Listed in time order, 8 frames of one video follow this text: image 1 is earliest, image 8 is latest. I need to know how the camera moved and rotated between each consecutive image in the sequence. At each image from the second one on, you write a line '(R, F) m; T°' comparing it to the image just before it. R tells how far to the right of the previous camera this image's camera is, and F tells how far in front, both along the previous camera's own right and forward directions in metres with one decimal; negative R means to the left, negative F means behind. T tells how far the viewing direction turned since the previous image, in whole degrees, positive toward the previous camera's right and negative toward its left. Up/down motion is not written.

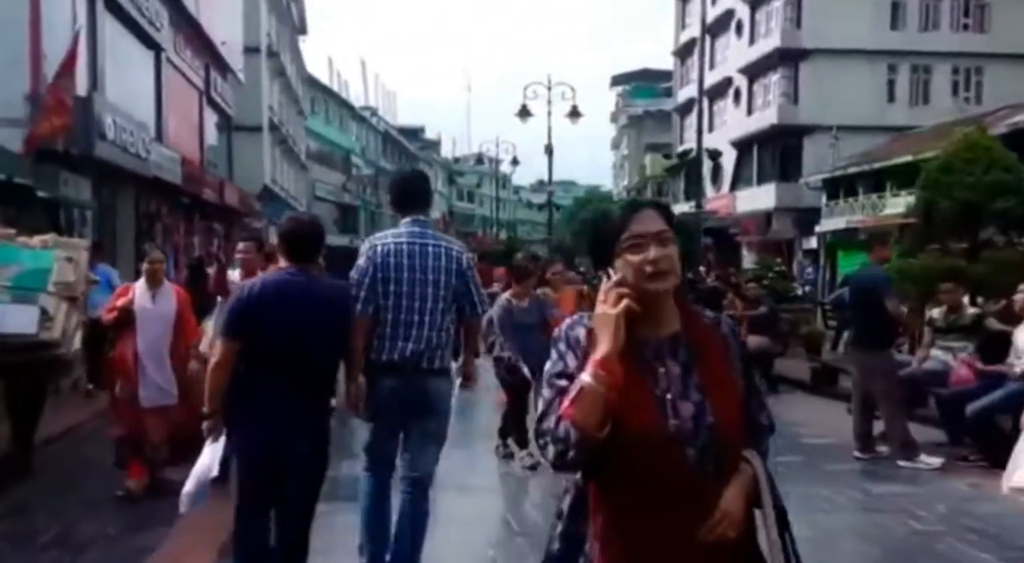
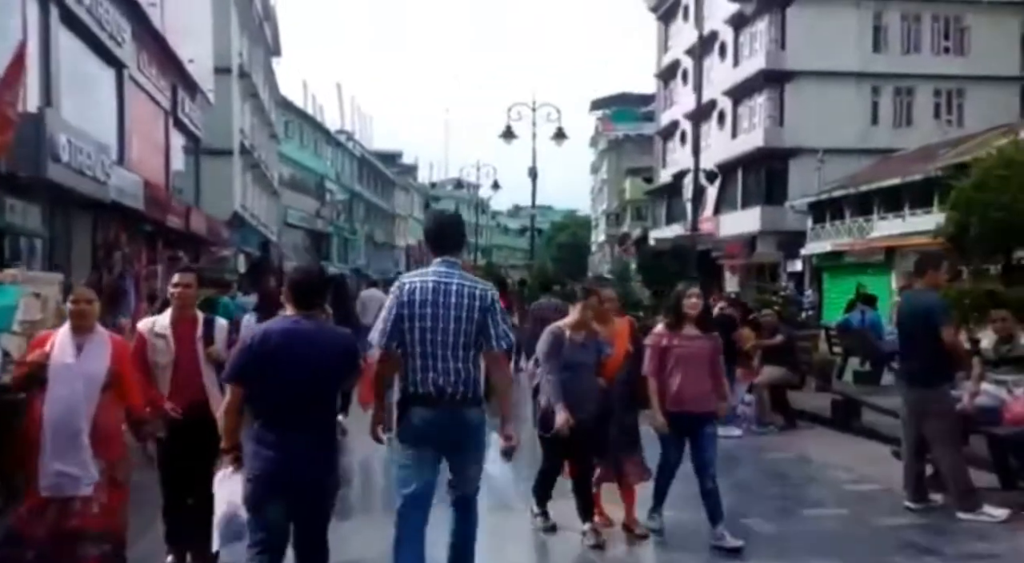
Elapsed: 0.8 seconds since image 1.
(-0.2, +1.3) m; +1°
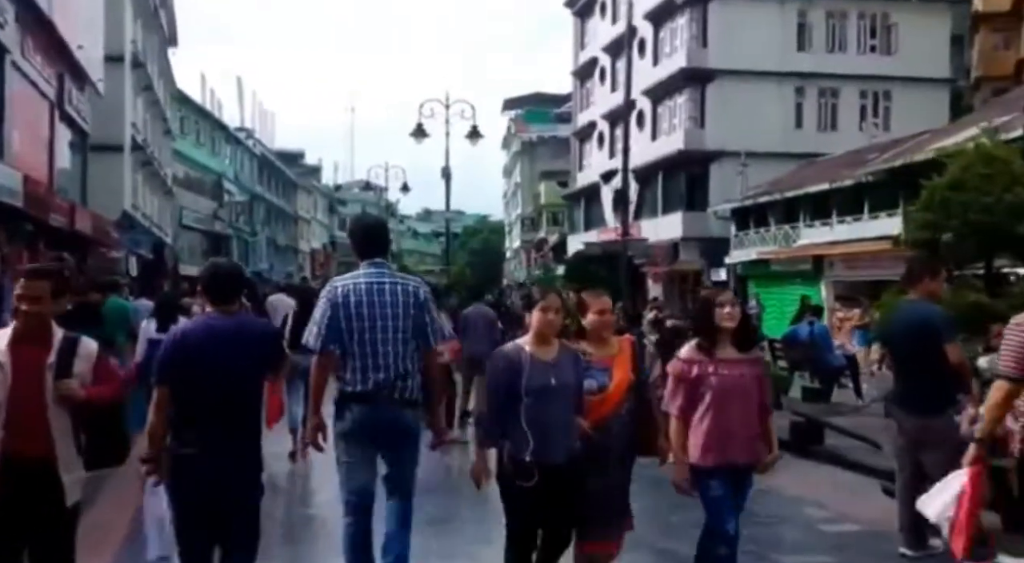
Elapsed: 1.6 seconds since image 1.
(-0.4, +1.7) m; +5°
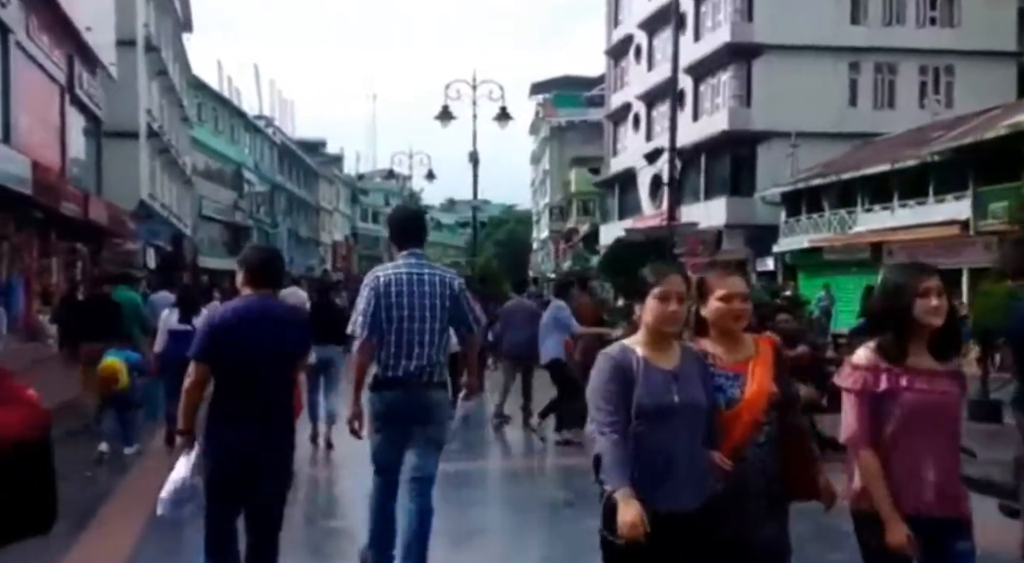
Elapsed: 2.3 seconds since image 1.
(-0.3, +1.3) m; -1°
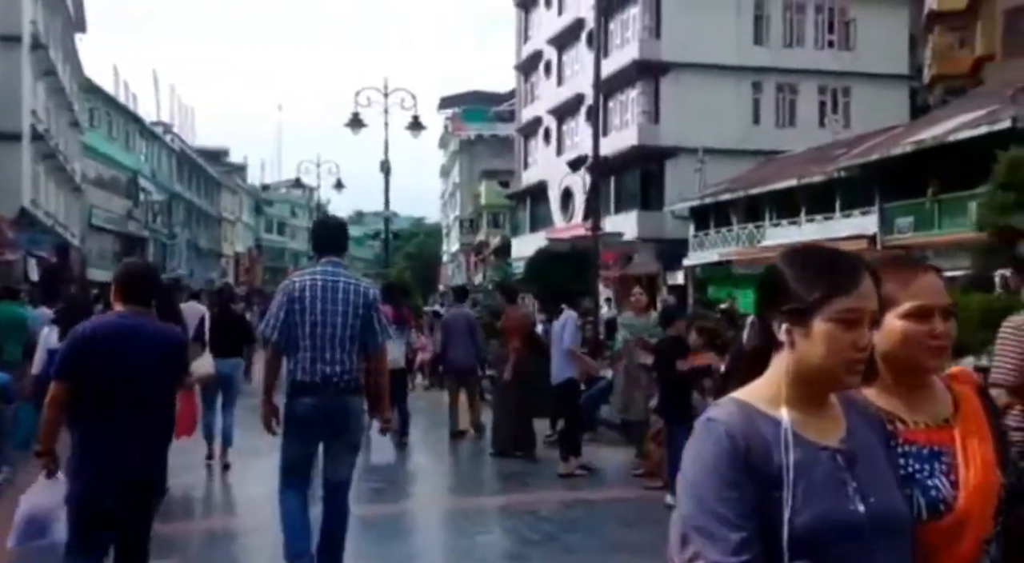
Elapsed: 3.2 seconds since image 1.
(-0.2, +1.1) m; +5°
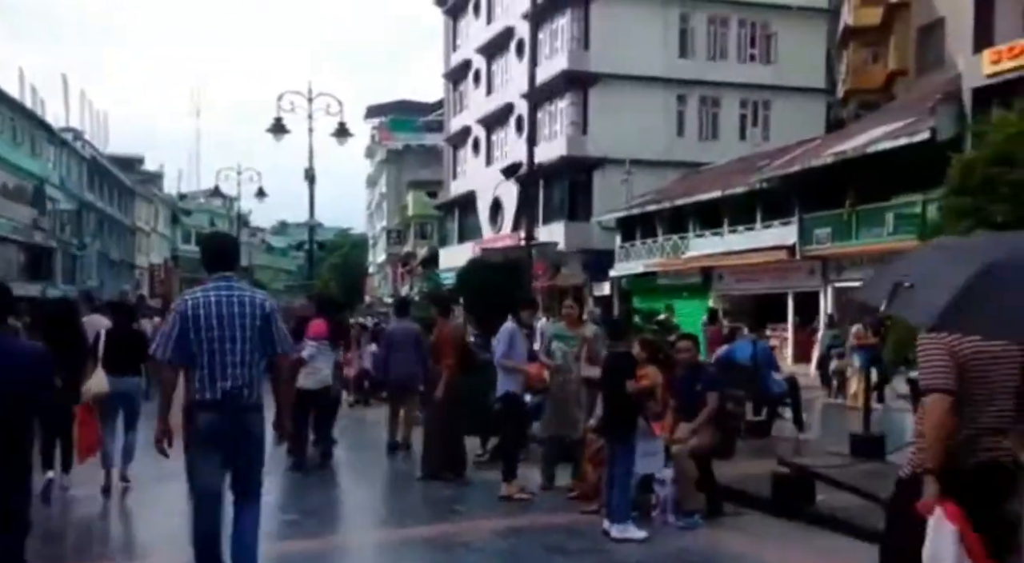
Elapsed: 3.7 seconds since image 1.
(0.0, +0.6) m; +4°
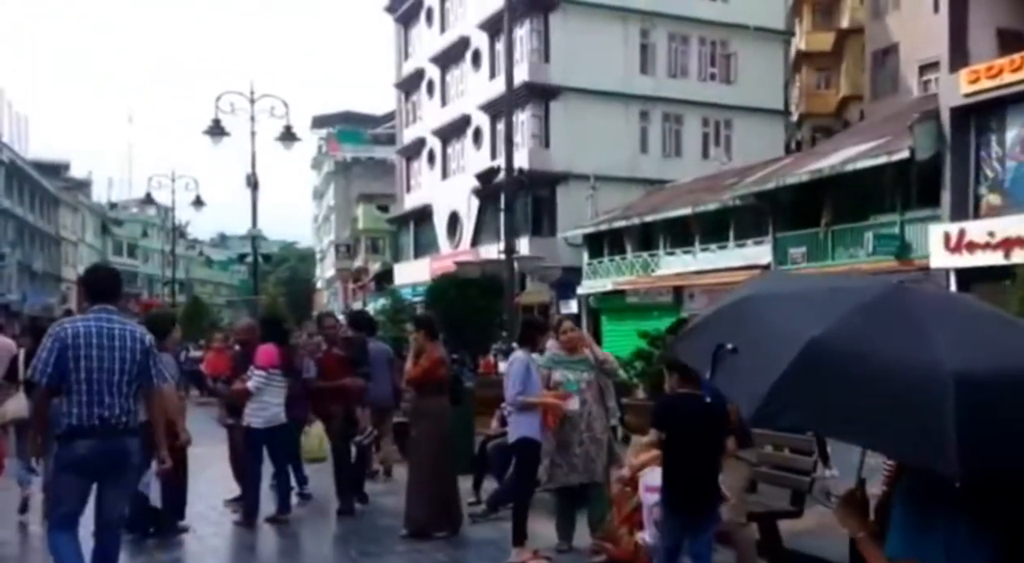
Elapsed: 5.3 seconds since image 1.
(-0.5, +1.9) m; +3°
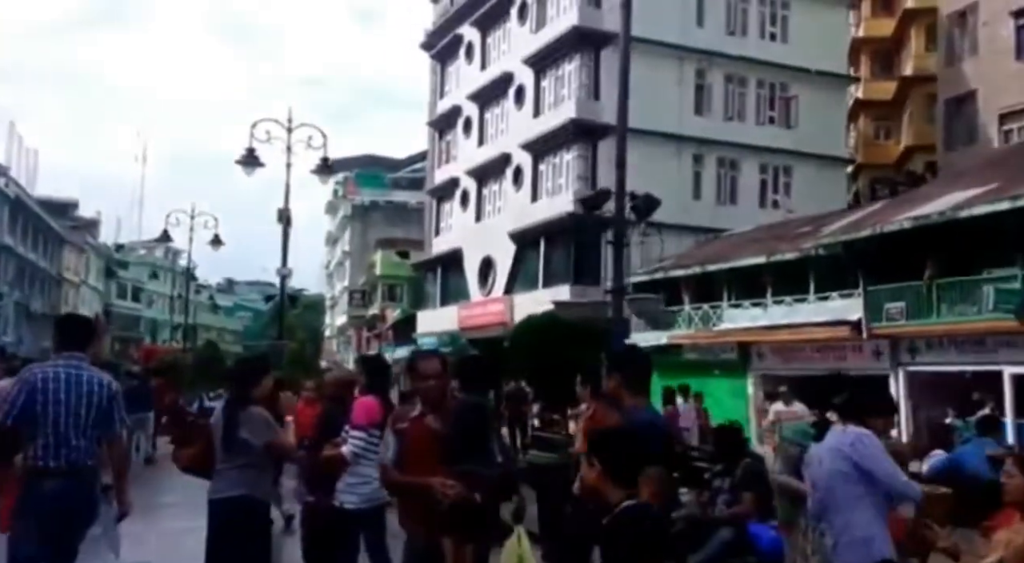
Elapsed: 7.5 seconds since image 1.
(-1.5, +3.3) m; 0°
